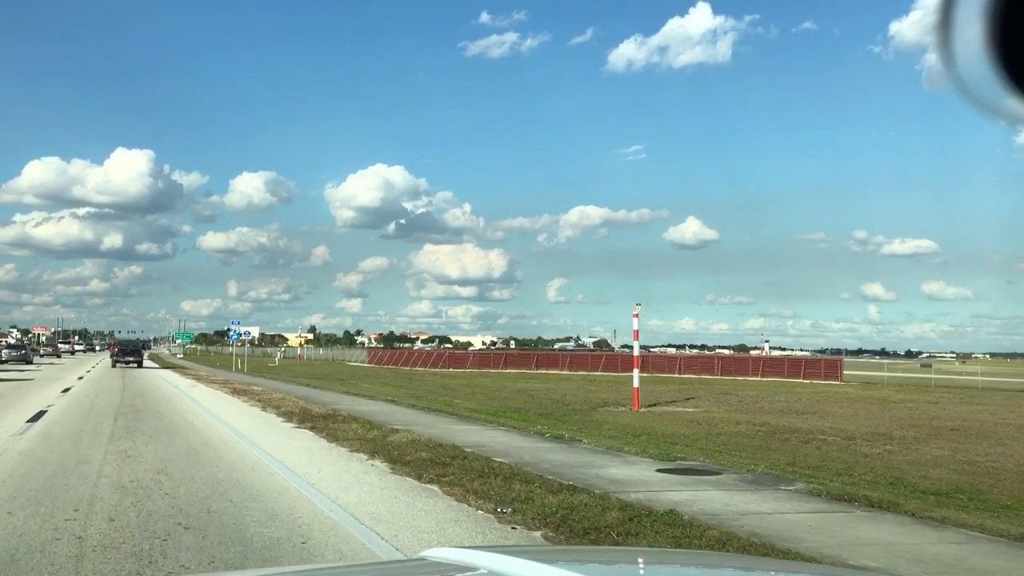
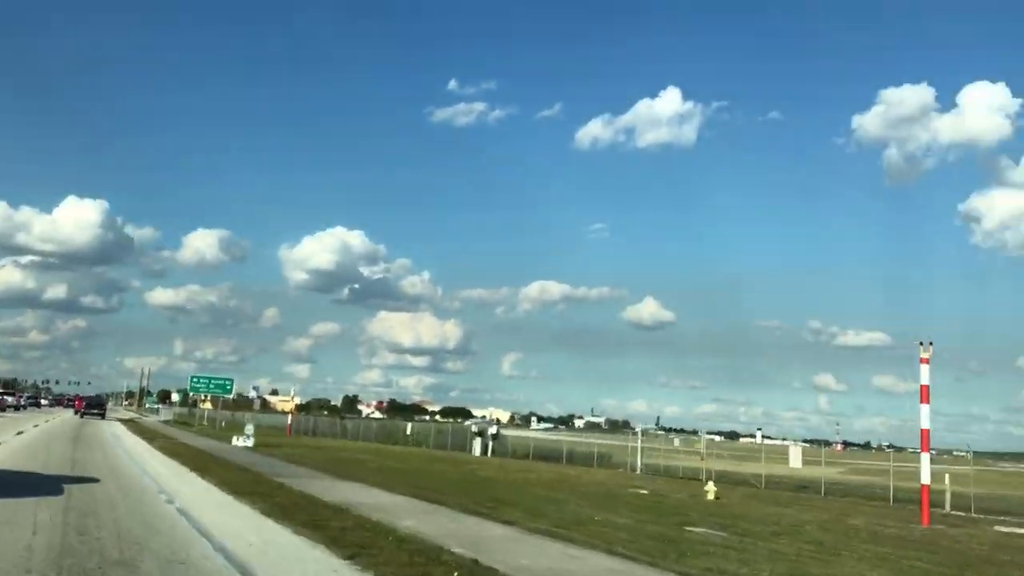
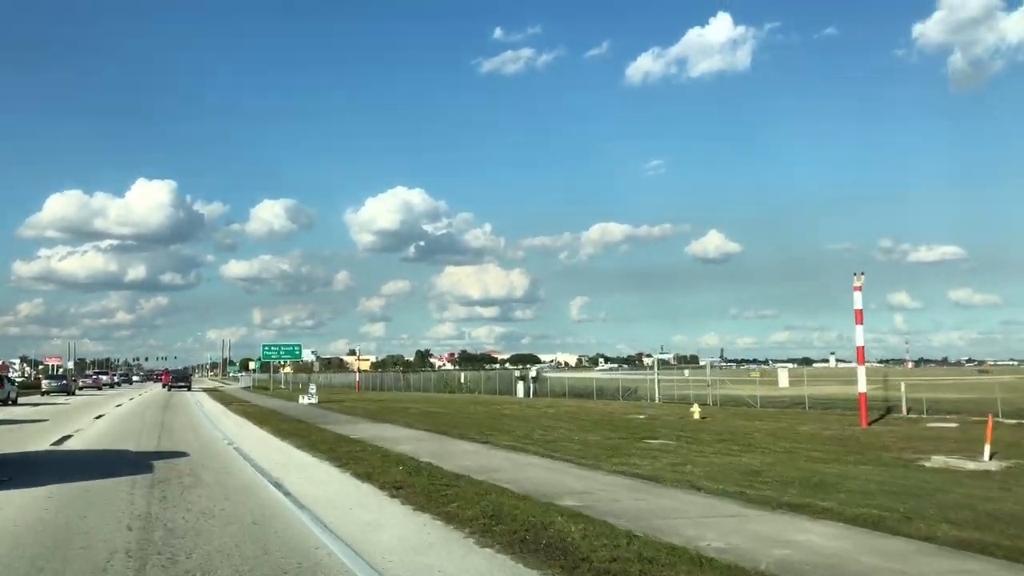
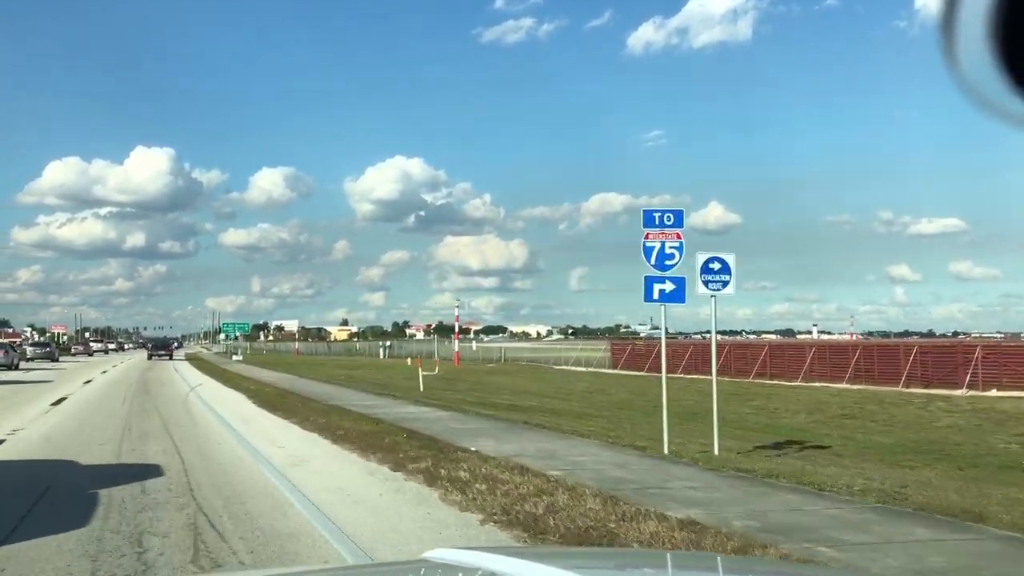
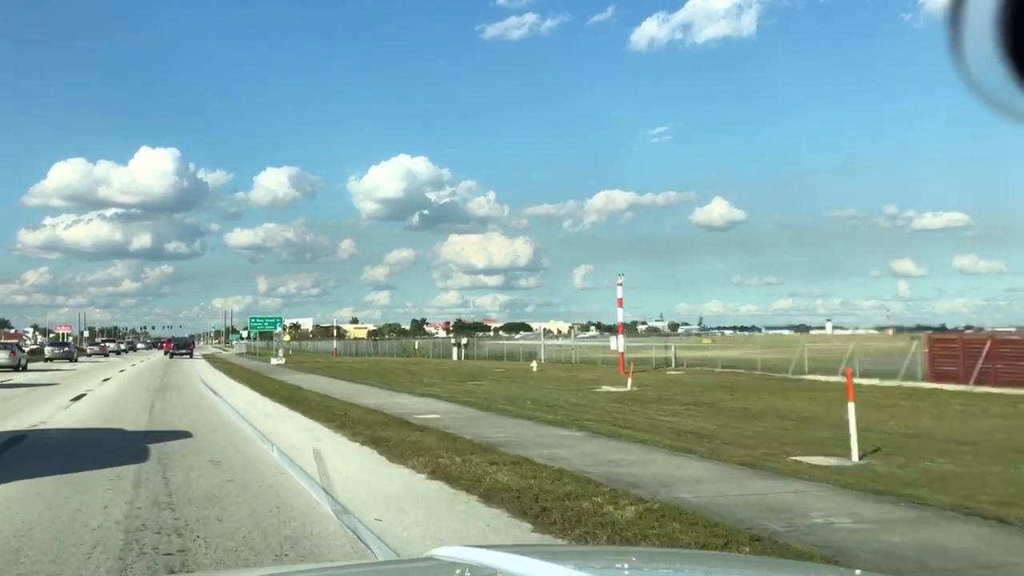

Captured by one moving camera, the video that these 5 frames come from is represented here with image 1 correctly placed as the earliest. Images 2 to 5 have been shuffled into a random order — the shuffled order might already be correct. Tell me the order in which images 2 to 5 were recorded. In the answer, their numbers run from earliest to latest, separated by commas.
4, 5, 3, 2
